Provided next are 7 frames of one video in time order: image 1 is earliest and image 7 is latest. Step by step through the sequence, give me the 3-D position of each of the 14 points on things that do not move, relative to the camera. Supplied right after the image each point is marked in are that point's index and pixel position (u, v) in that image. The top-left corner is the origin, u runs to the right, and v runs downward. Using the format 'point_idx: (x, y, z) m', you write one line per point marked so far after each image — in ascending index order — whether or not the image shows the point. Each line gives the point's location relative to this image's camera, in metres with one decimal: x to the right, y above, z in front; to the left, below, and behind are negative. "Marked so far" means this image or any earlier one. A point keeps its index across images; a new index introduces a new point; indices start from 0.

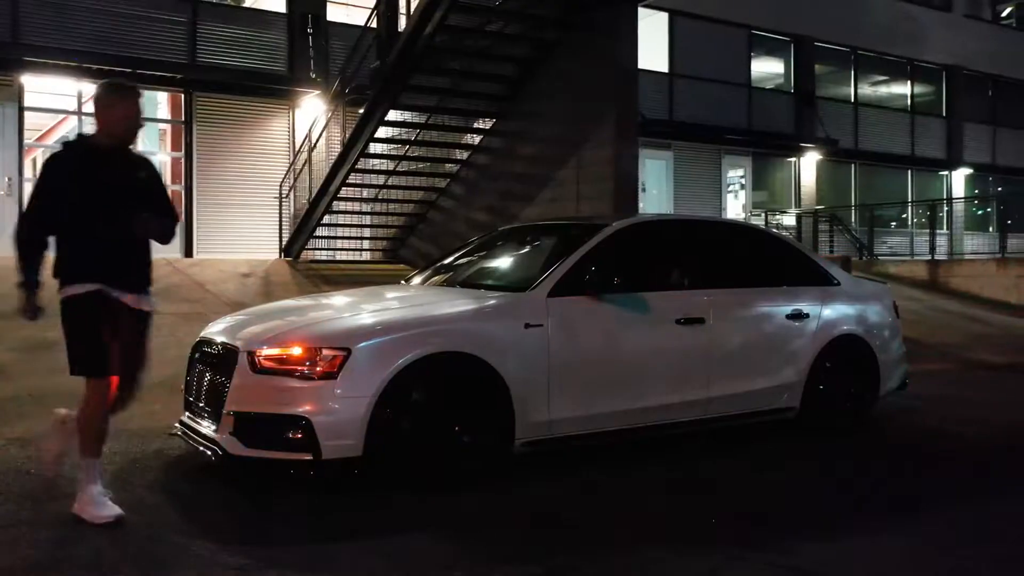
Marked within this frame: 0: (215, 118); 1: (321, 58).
0: (-5.2, +2.9, +16.1) m
1: (-3.5, +4.0, +16.5) m
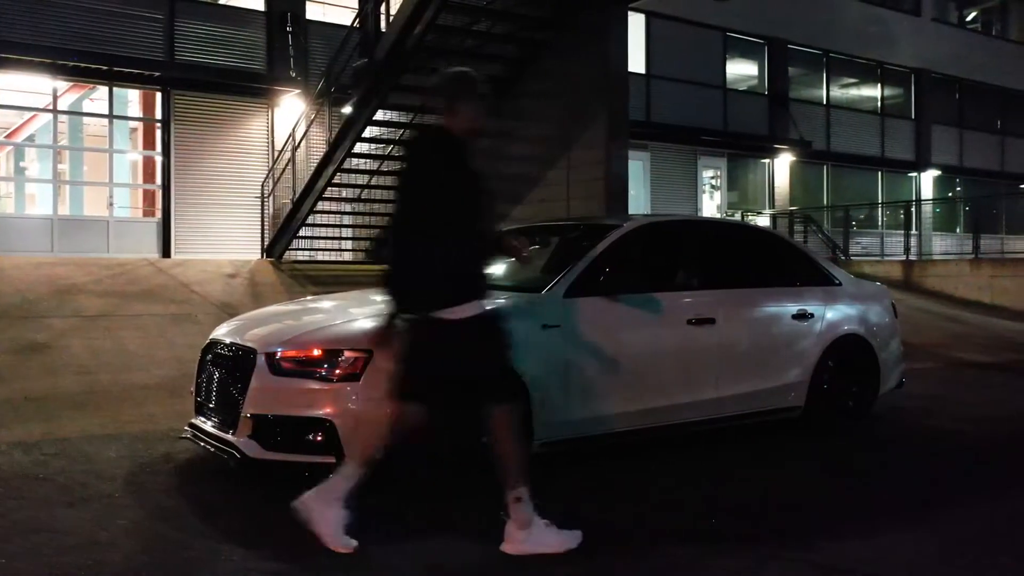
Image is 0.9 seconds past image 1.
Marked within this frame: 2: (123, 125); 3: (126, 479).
0: (-5.5, +2.9, +15.9) m
1: (-3.8, +4.0, +16.4) m
2: (-6.6, +2.7, +15.8) m
3: (-2.1, -1.1, +5.3) m
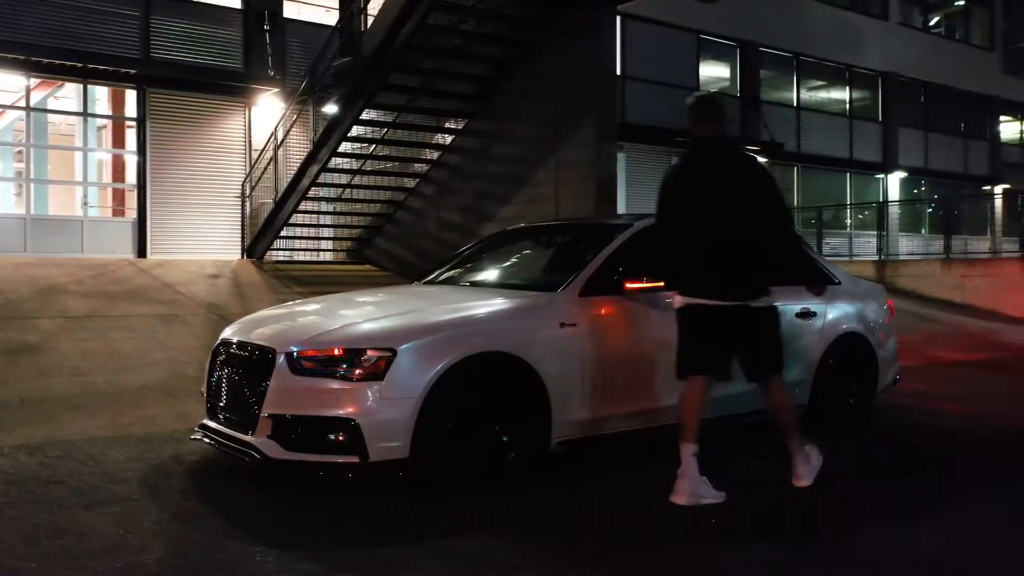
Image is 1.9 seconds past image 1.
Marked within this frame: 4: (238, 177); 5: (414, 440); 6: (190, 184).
0: (-5.8, +2.9, +15.7) m
1: (-4.1, +4.0, +16.3) m
2: (-6.9, +2.7, +15.5) m
3: (-2.0, -1.1, +5.2) m
4: (-4.8, +1.9, +16.5) m
5: (-0.5, -0.8, +4.9) m
6: (-5.5, +1.8, +16.0) m
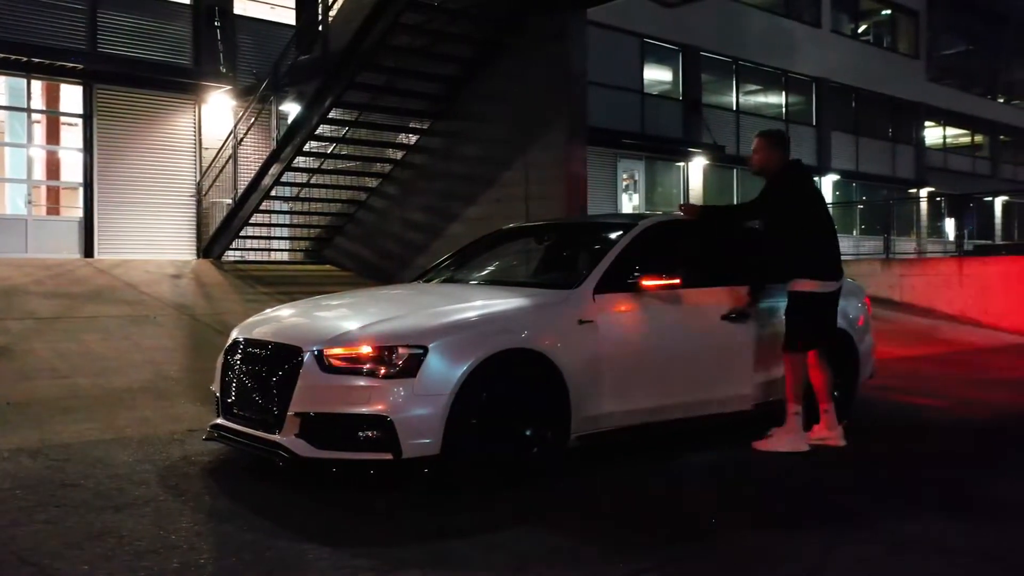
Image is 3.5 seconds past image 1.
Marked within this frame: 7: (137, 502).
0: (-6.4, +2.8, +15.4) m
1: (-4.8, +4.0, +16.0) m
2: (-7.6, +2.7, +15.0) m
3: (-1.9, -1.1, +5.2) m
4: (-5.6, +1.9, +16.2) m
5: (-0.4, -0.8, +4.9) m
6: (-6.2, +1.7, +15.6) m
7: (-1.9, -1.1, +4.7) m
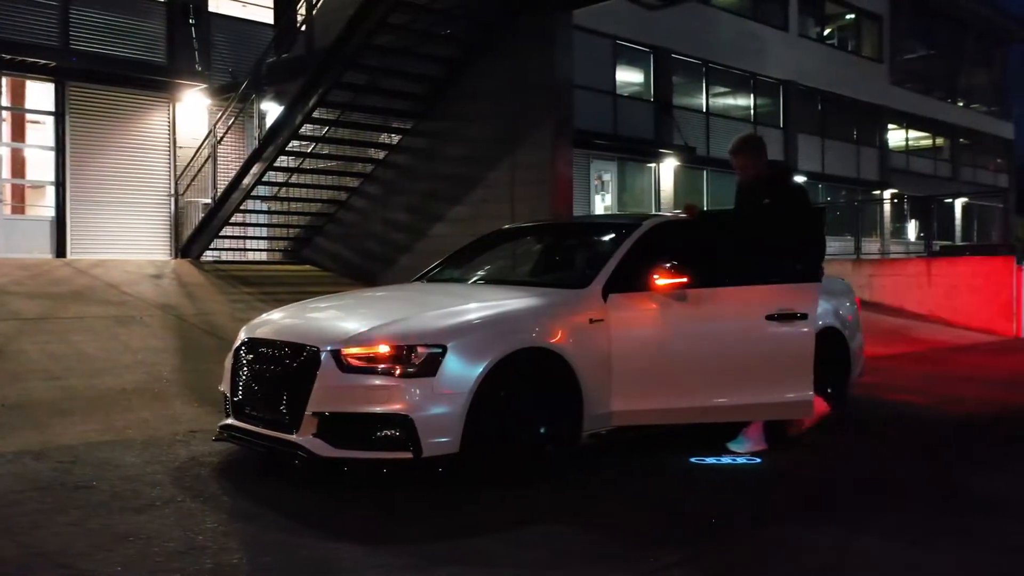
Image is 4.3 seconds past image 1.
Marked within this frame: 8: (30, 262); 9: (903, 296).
0: (-6.8, +2.8, +15.1) m
1: (-5.2, +4.0, +15.9) m
2: (-7.9, +2.7, +14.8) m
3: (-1.8, -1.1, +5.1) m
4: (-5.9, +1.9, +16.0) m
5: (-0.3, -0.8, +5.0) m
6: (-6.5, +1.7, +15.4) m
7: (-1.8, -1.1, +4.7) m
8: (-6.2, +0.3, +12.2) m
9: (+7.4, -0.1, +17.9) m
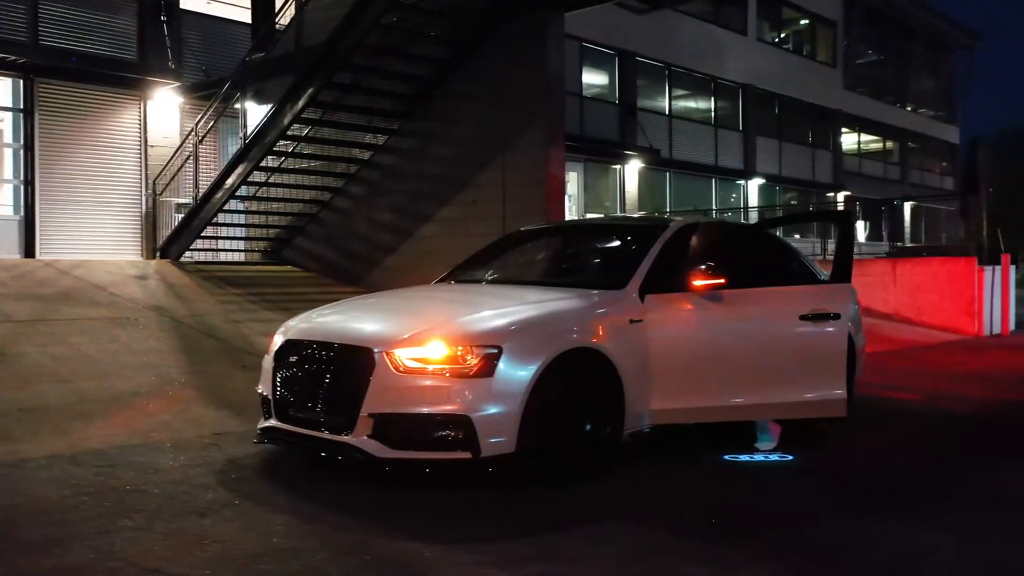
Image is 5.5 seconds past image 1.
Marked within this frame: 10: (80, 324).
0: (-7.0, +2.8, +14.8) m
1: (-5.5, +4.0, +15.6) m
2: (-8.1, +2.7, +14.4) m
3: (-1.6, -1.1, +5.1) m
4: (-6.2, +1.9, +15.7) m
5: (0.0, -0.8, +5.0) m
6: (-6.8, +1.7, +15.1) m
7: (-1.5, -1.1, +4.6) m
8: (-6.4, +0.3, +11.9) m
9: (+7.0, -0.1, +18.4) m
10: (-4.2, -0.4, +9.2) m
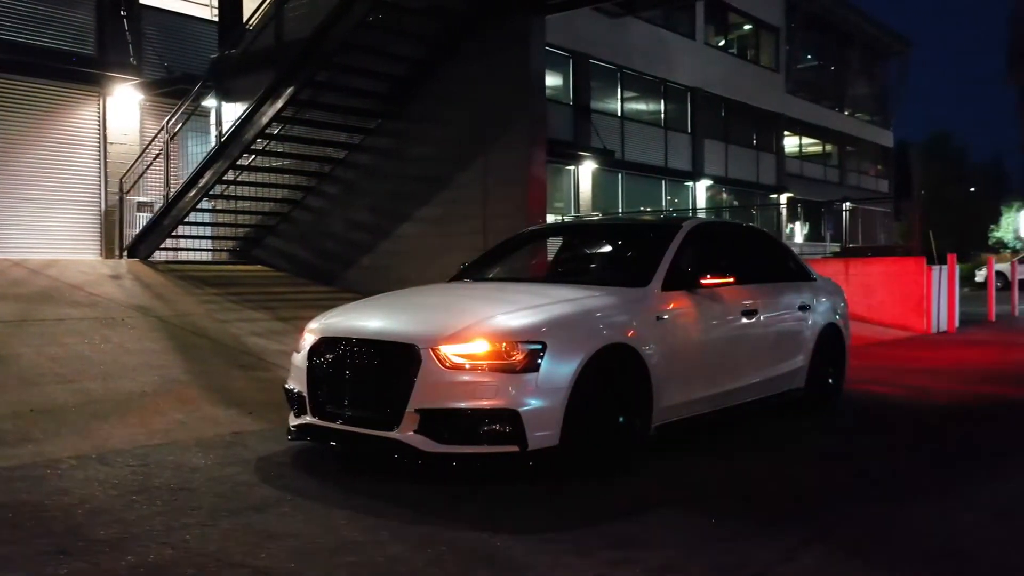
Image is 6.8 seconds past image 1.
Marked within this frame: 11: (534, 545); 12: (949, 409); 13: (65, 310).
0: (-7.4, +2.8, +14.5) m
1: (-5.9, +4.0, +15.4) m
2: (-8.5, +2.7, +14.0) m
3: (-1.3, -1.1, +5.1) m
4: (-6.7, +1.9, +15.4) m
5: (+0.2, -0.8, +5.2) m
6: (-7.2, +1.7, +14.8) m
7: (-1.2, -1.1, +4.7) m
8: (-6.6, +0.3, +11.6) m
9: (+6.3, -0.1, +19.0) m
10: (-4.3, -0.3, +9.1) m
11: (+0.1, -1.1, +4.2) m
12: (+3.9, -1.1, +8.4) m
13: (-4.6, -0.2, +9.7) m
